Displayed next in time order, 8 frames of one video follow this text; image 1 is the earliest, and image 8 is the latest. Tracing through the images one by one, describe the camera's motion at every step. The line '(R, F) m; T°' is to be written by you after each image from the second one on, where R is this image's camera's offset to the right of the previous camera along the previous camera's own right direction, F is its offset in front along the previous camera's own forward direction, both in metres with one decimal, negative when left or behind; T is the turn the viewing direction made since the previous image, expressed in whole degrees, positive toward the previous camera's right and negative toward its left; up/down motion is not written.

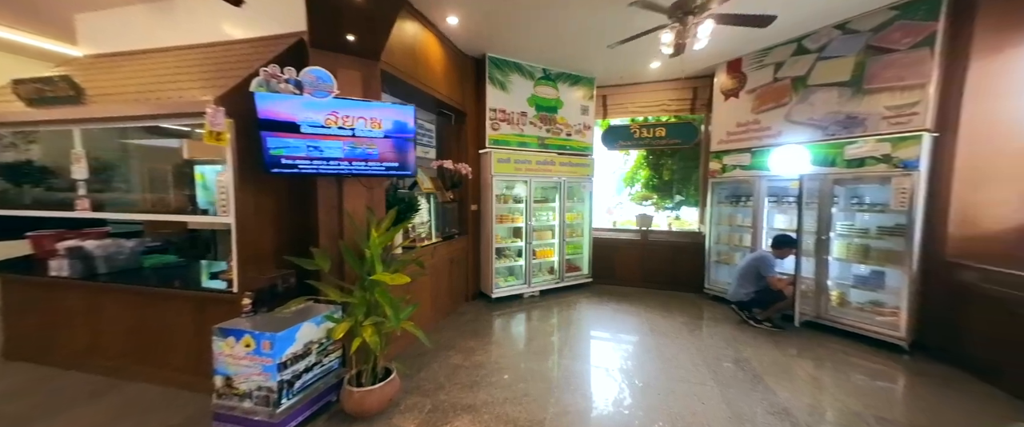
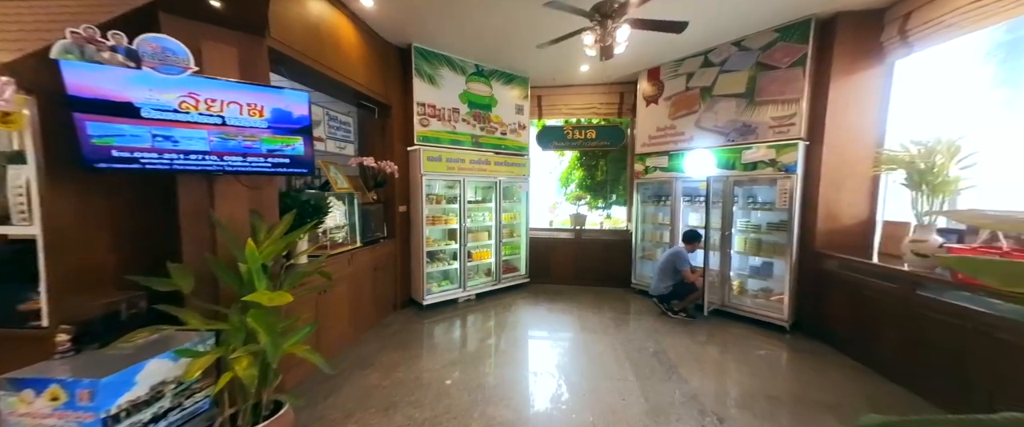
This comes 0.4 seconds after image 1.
(+0.2, +0.1) m; +10°
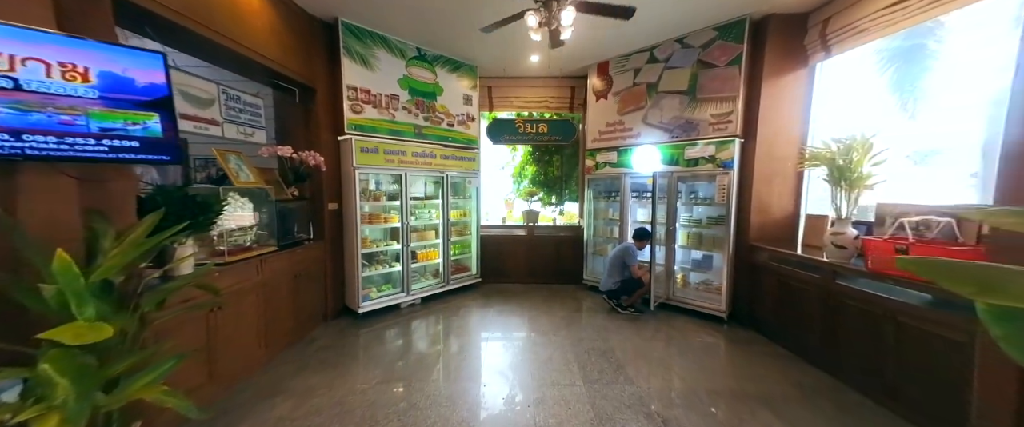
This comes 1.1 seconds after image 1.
(+0.2, +0.2) m; +7°
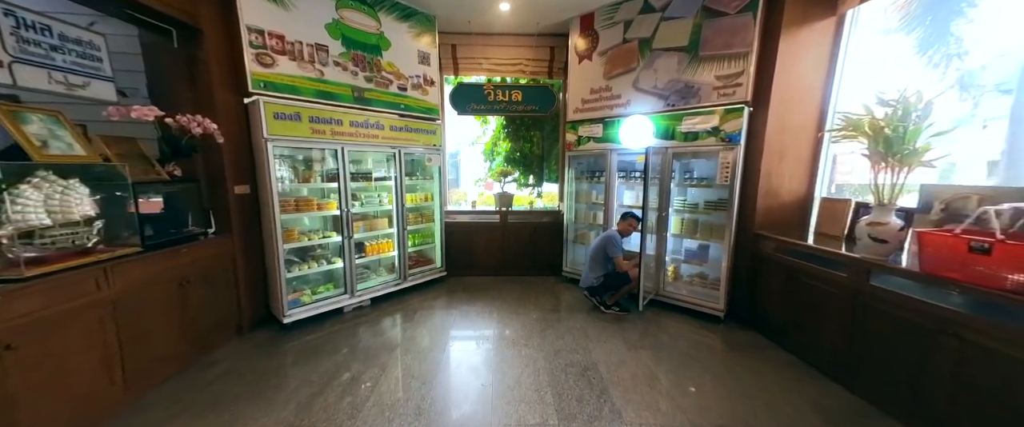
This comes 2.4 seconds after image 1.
(+0.2, +0.6) m; +3°
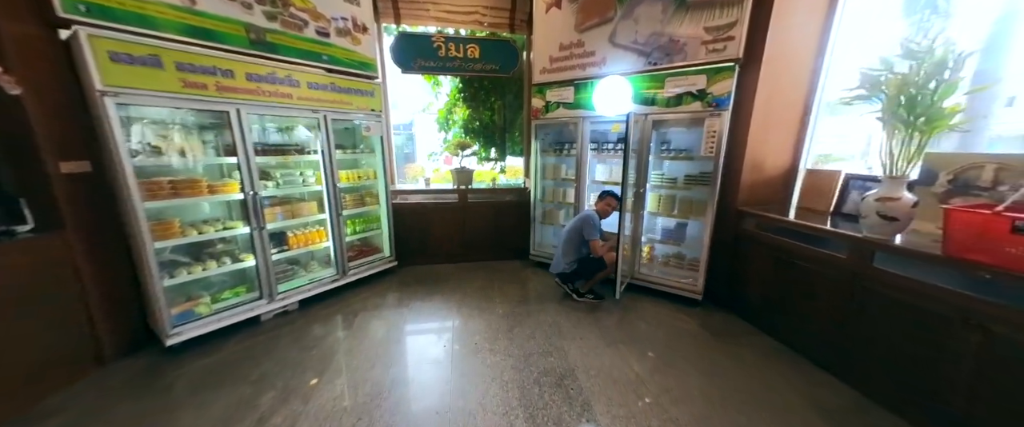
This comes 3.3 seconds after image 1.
(0.0, +0.5) m; +7°
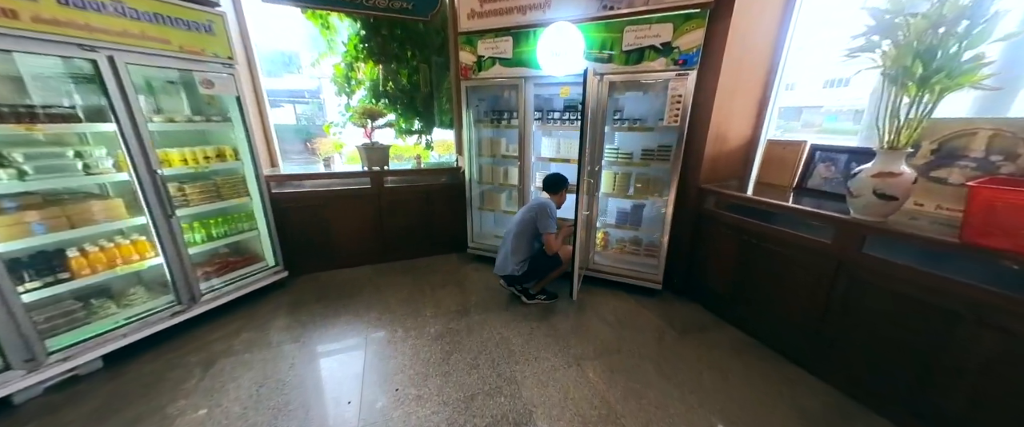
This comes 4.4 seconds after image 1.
(+0.1, +0.6) m; +11°
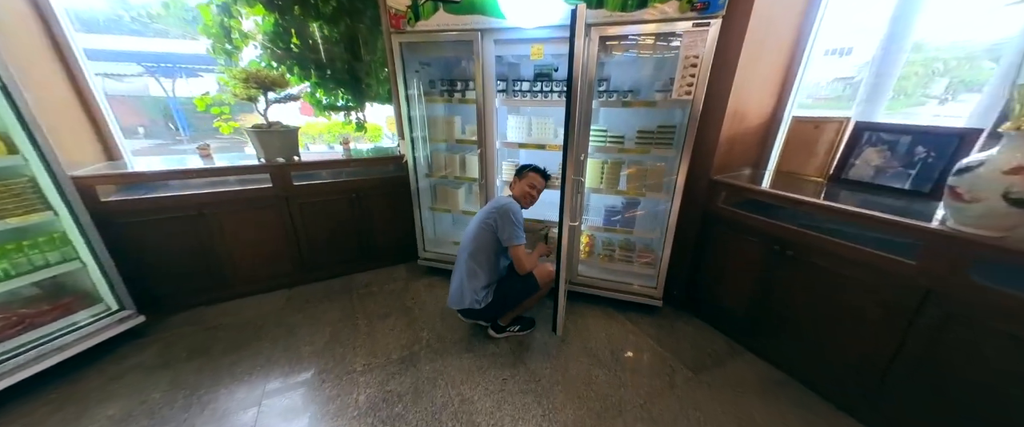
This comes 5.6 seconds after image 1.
(0.0, +0.7) m; +6°
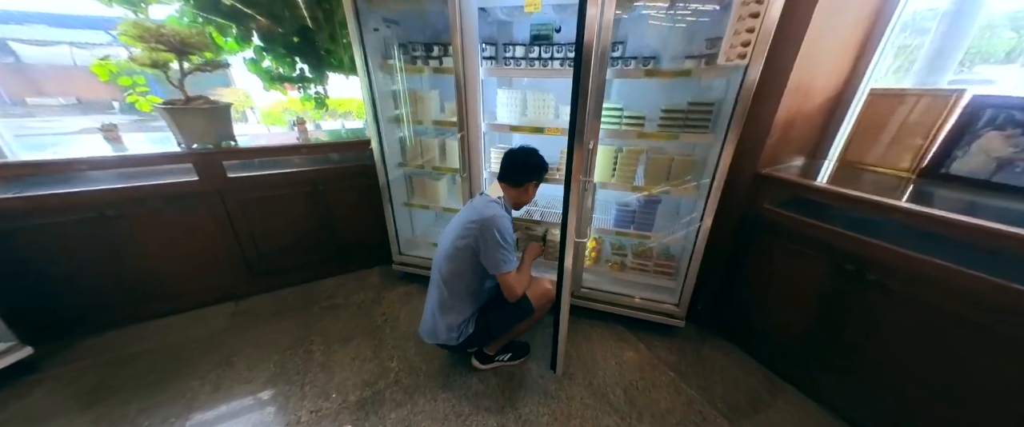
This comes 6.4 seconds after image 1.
(0.0, +0.4) m; +1°
